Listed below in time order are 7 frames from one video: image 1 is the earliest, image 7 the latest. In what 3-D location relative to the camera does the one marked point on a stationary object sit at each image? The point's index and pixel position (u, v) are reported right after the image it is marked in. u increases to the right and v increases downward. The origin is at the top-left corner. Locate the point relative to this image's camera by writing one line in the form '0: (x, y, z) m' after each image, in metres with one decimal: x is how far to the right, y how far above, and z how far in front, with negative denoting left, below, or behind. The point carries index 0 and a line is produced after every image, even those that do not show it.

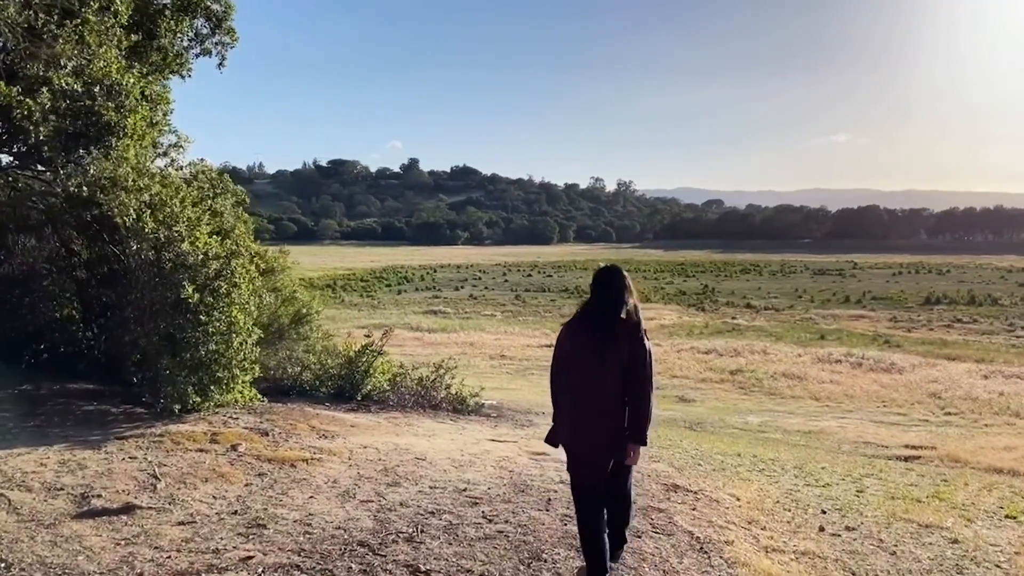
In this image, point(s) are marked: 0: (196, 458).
0: (-2.9, -1.5, +6.9) m
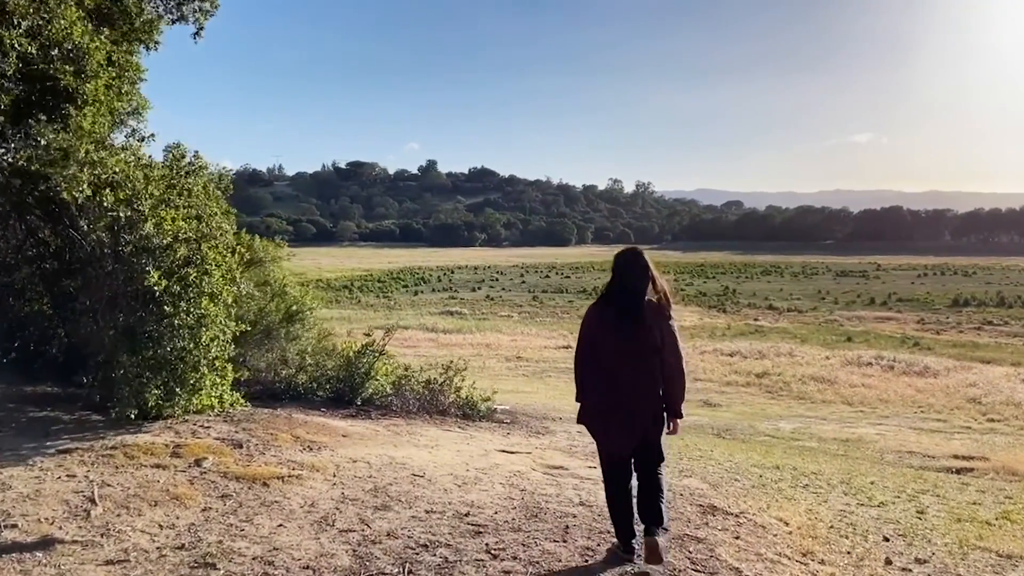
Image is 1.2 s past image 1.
0: (-2.8, -1.4, +5.8) m
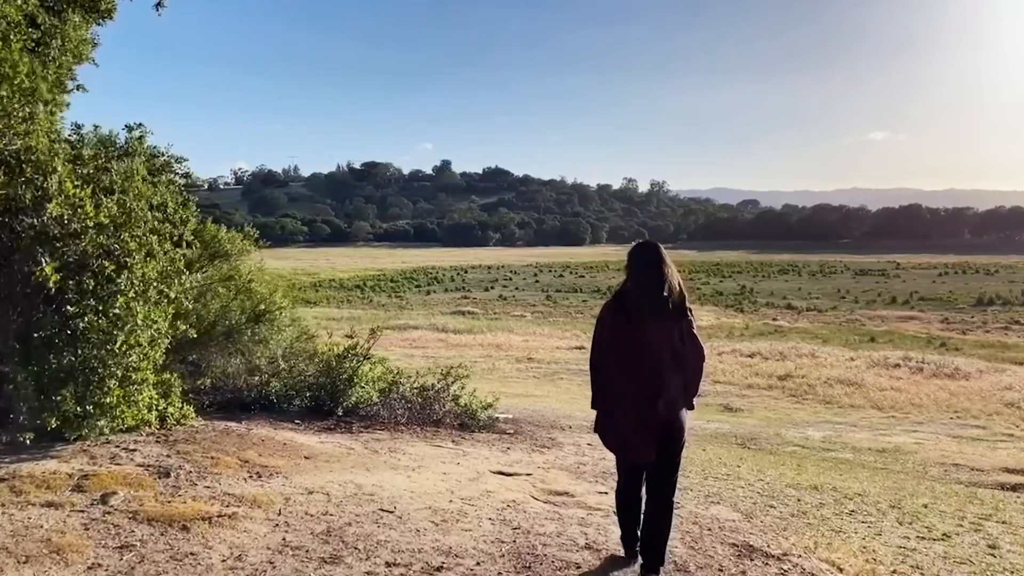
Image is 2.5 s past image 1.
0: (-2.9, -1.4, +4.6) m
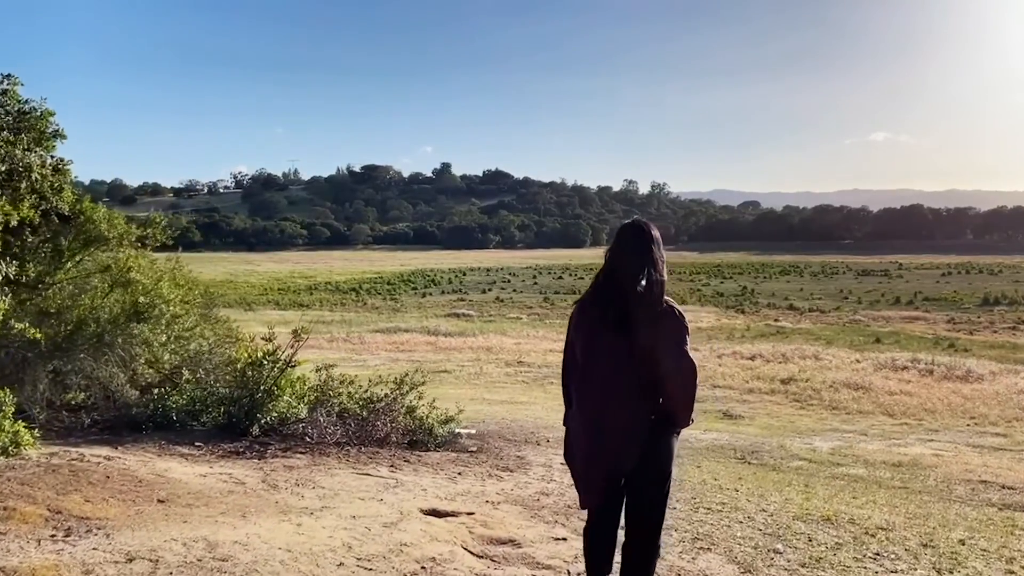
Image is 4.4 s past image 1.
0: (-3.4, -1.3, +2.9) m
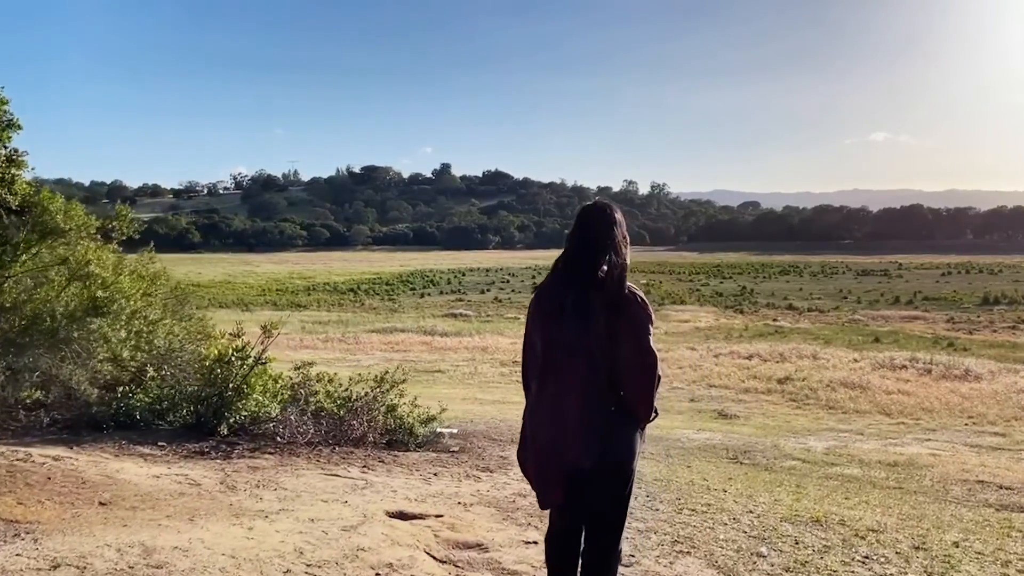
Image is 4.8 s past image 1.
0: (-3.7, -1.2, +2.6) m
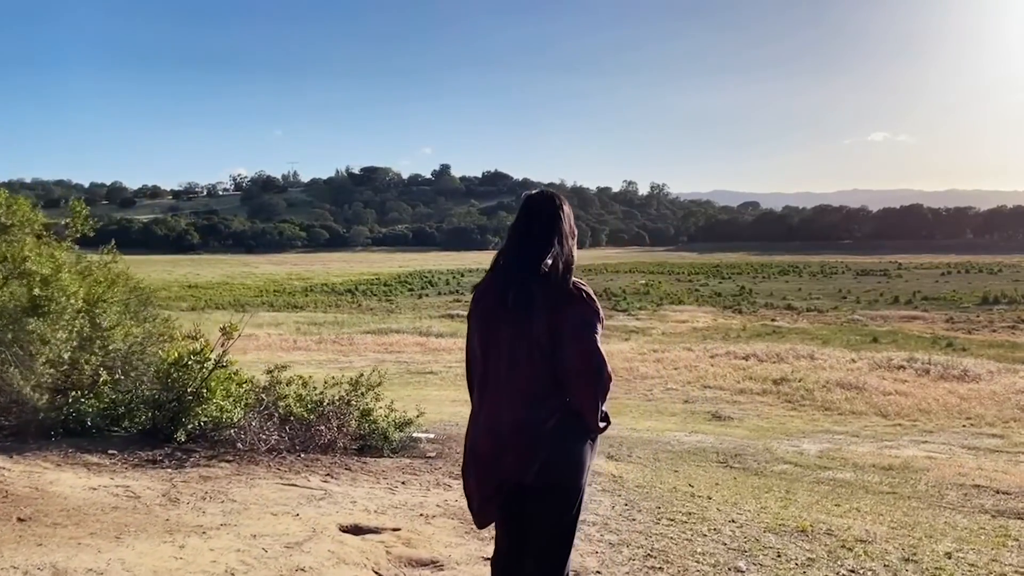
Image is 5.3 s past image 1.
0: (-4.0, -1.2, +2.2) m
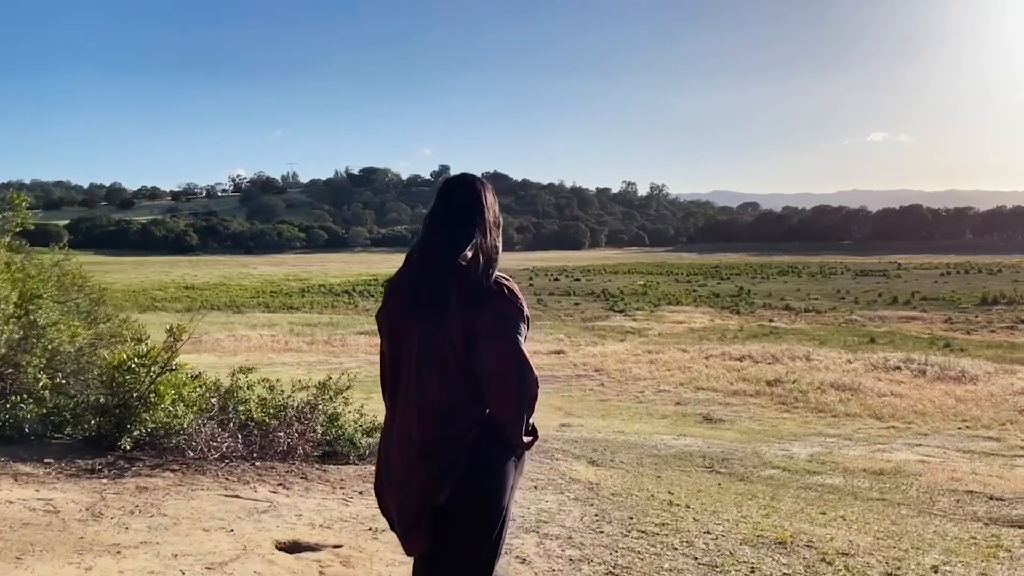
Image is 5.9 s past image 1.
0: (-4.3, -1.2, +1.9) m
